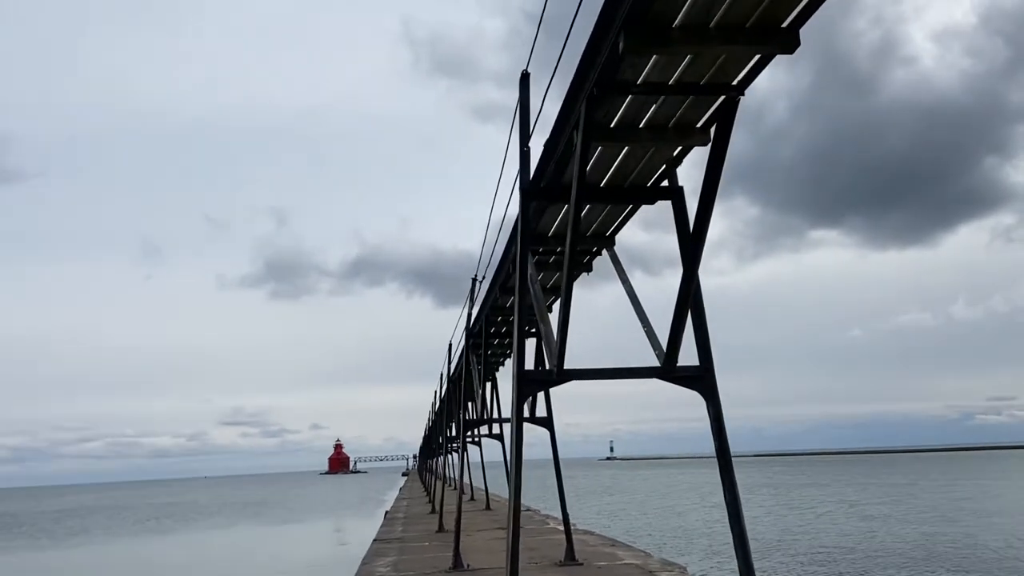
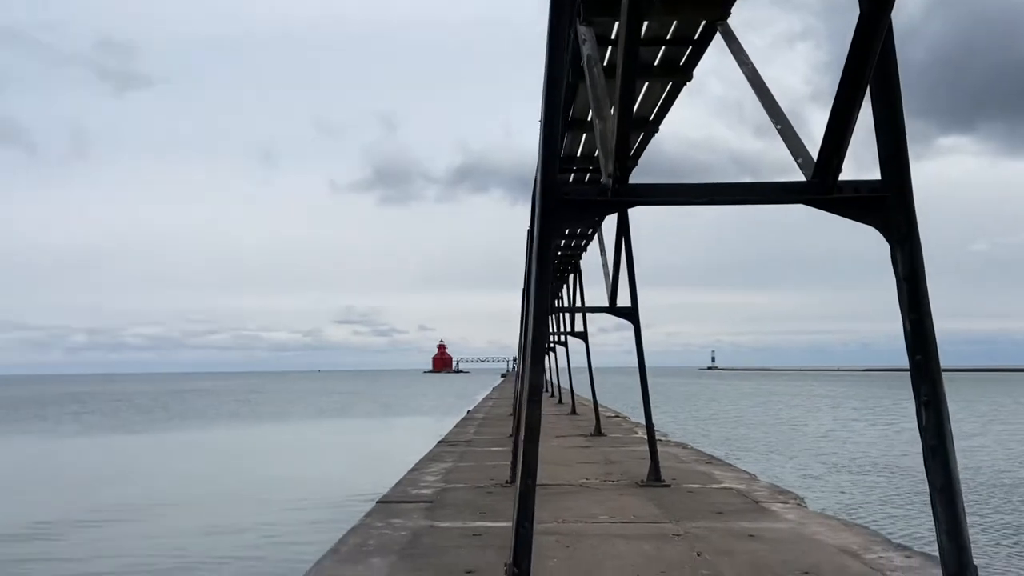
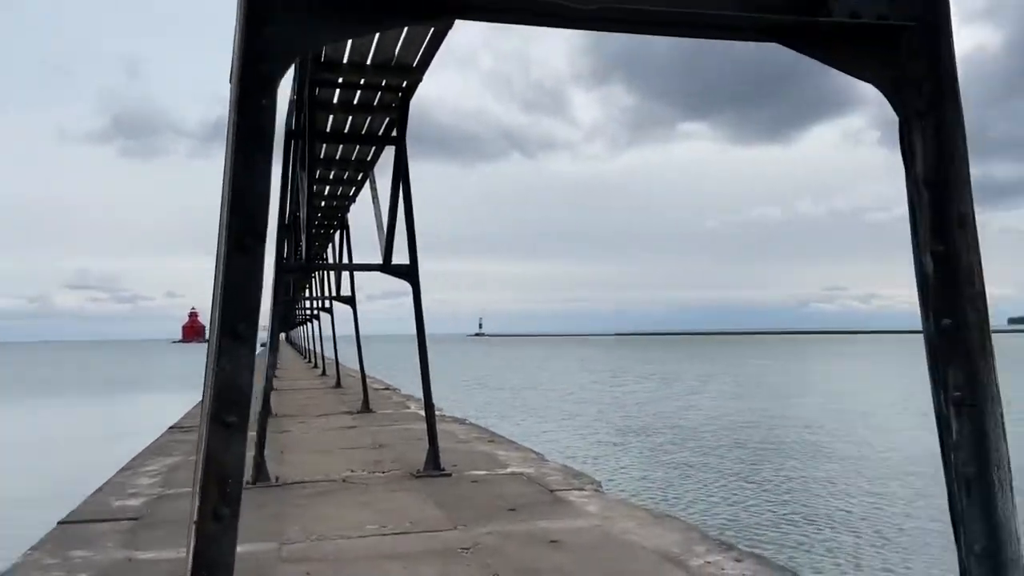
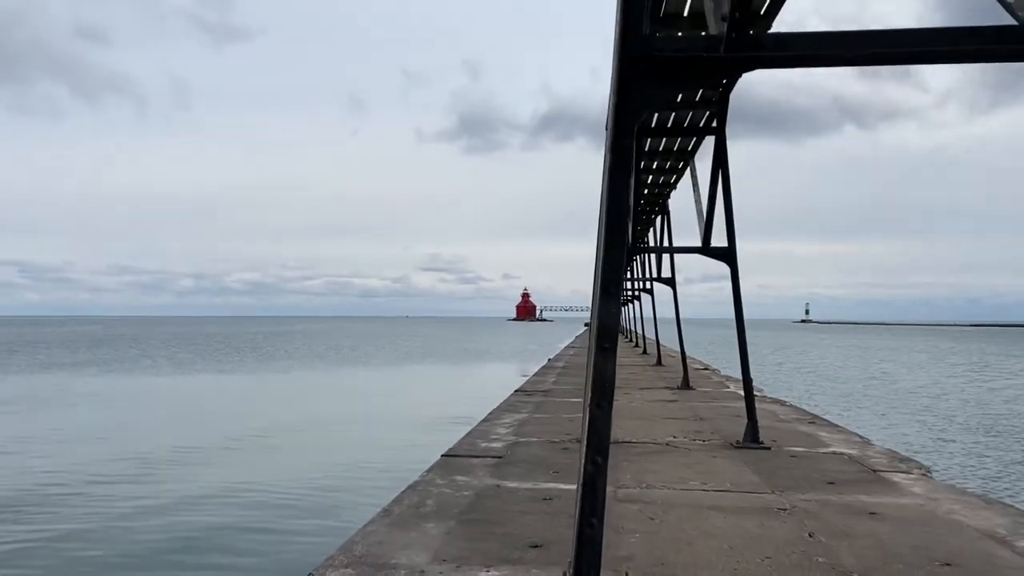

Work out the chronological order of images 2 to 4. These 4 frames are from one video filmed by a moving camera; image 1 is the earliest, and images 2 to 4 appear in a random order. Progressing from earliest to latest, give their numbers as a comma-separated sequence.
2, 4, 3
